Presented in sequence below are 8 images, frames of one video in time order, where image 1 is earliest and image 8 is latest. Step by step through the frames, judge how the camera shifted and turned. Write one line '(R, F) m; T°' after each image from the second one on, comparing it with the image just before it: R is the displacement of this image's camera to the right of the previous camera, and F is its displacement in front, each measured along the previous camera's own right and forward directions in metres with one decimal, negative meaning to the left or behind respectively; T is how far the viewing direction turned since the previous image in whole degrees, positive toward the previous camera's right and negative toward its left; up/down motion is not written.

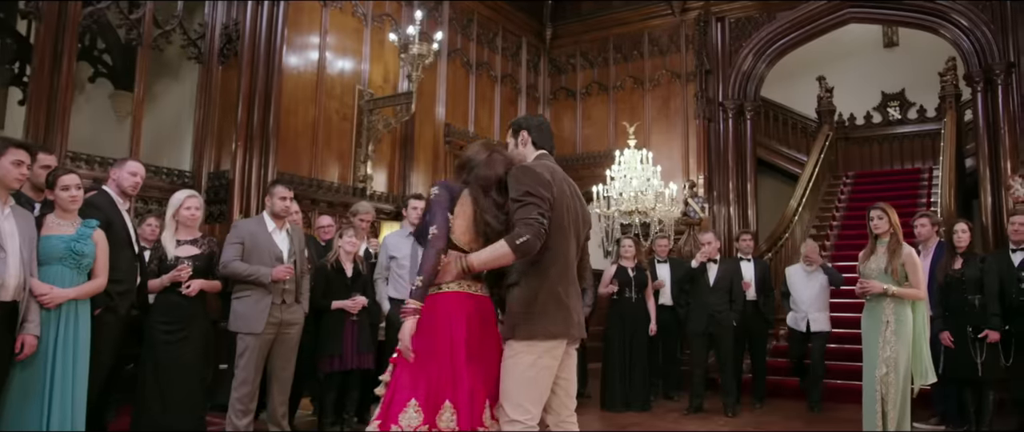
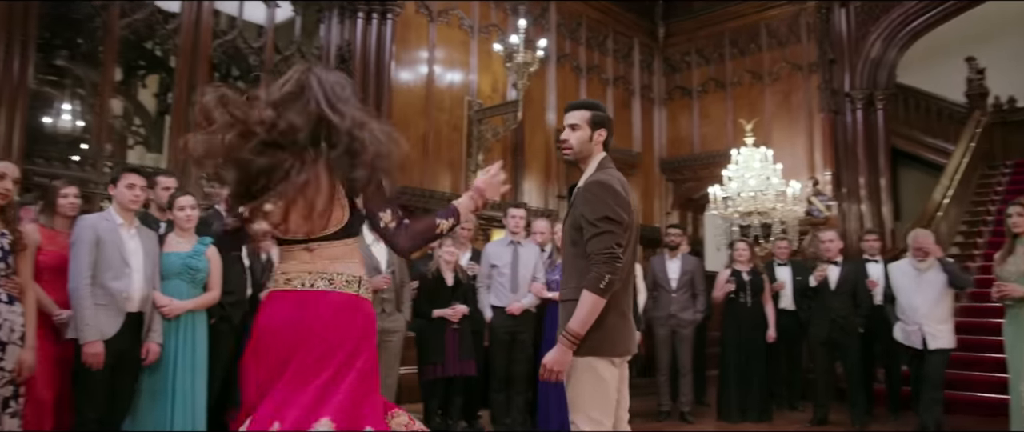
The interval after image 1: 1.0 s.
(+0.3, 0.0) m; -10°
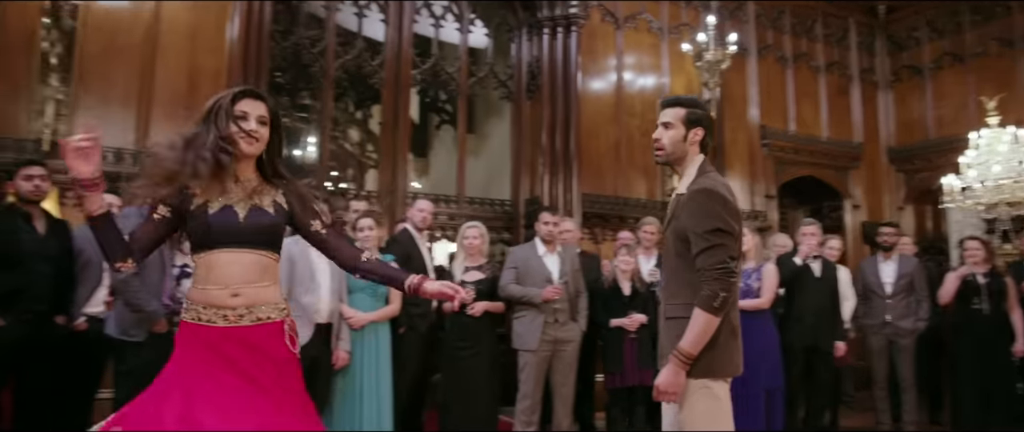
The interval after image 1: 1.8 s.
(+0.4, 0.0) m; -18°
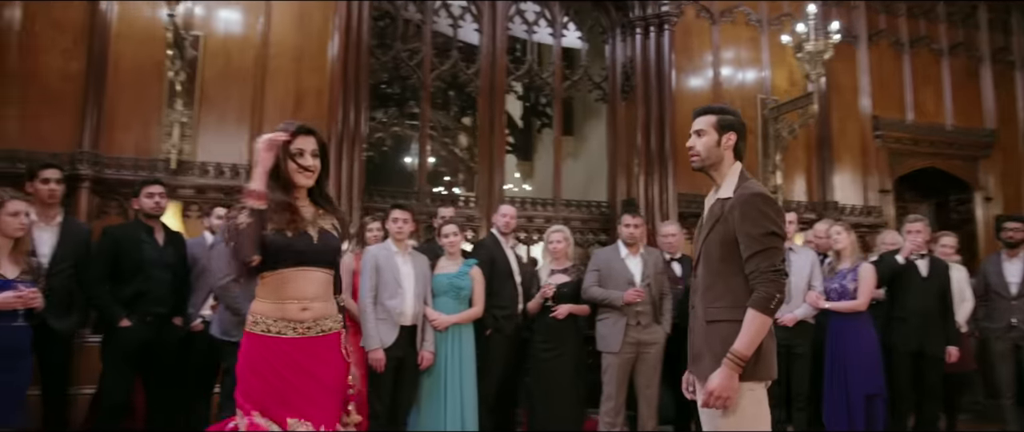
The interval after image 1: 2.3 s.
(+0.3, -0.1) m; -9°
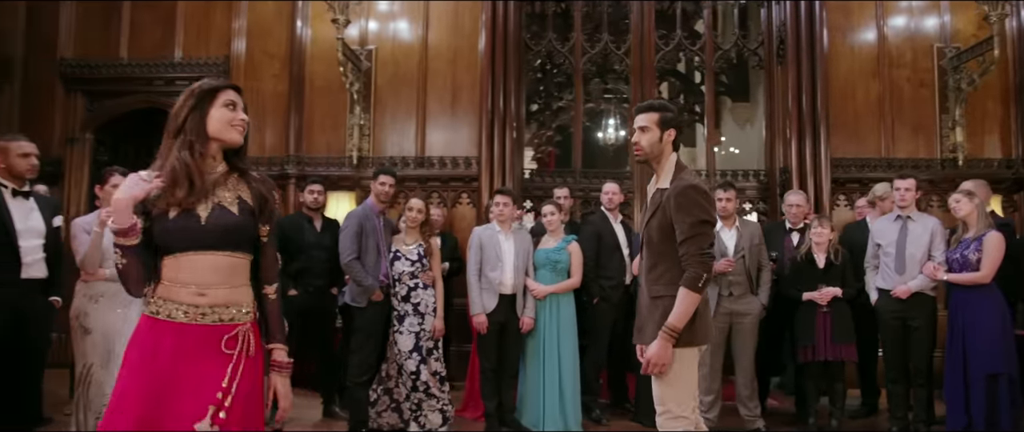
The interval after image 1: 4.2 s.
(+1.1, -0.3) m; -20°
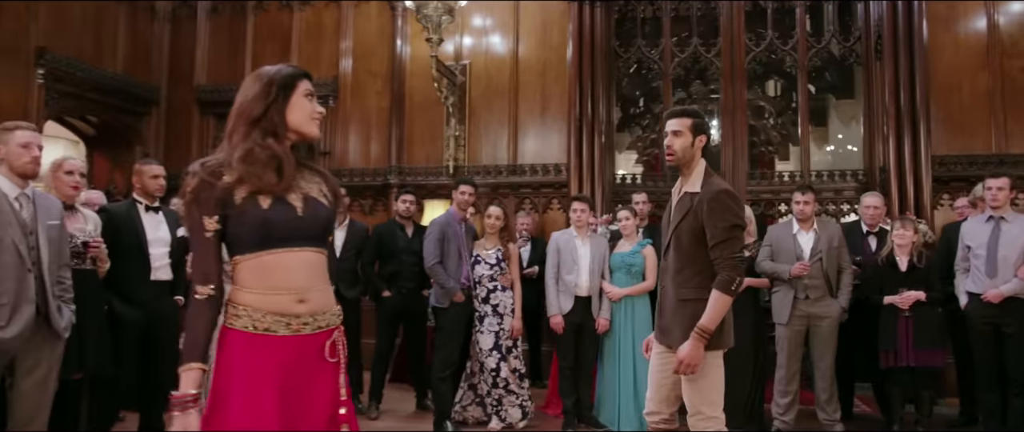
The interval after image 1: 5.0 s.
(+0.3, -0.2) m; -9°
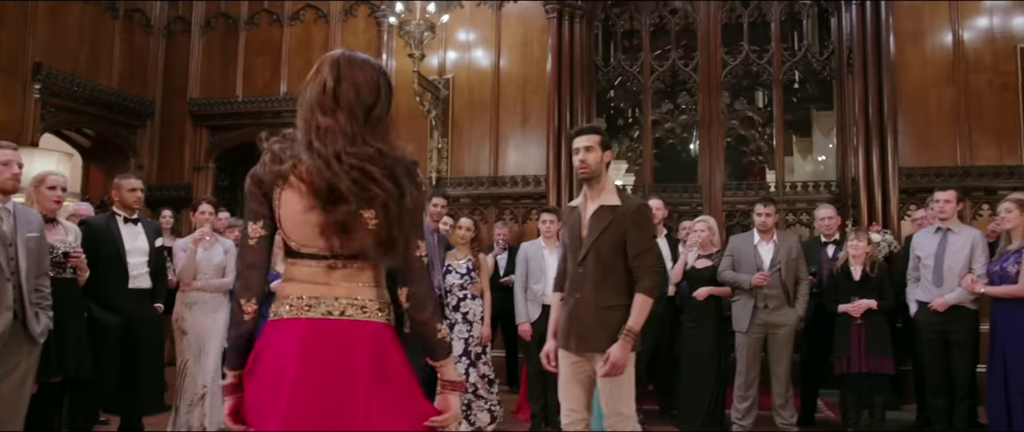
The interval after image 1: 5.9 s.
(+0.3, -0.2) m; -1°
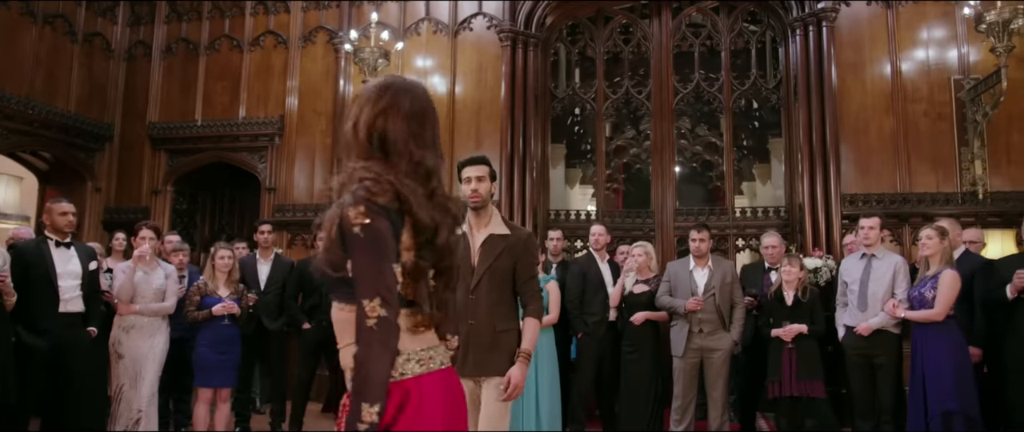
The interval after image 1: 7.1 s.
(+0.3, -0.1) m; +1°
